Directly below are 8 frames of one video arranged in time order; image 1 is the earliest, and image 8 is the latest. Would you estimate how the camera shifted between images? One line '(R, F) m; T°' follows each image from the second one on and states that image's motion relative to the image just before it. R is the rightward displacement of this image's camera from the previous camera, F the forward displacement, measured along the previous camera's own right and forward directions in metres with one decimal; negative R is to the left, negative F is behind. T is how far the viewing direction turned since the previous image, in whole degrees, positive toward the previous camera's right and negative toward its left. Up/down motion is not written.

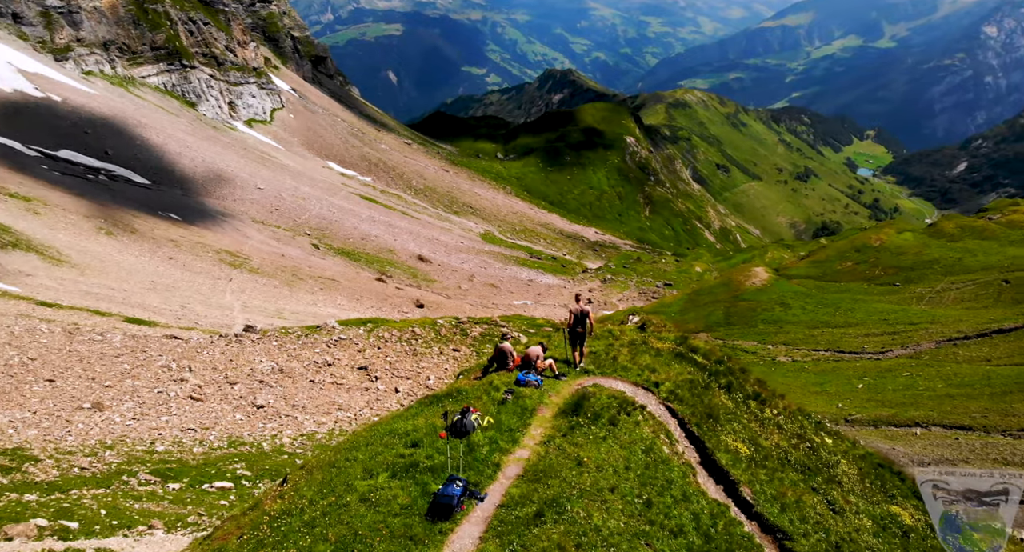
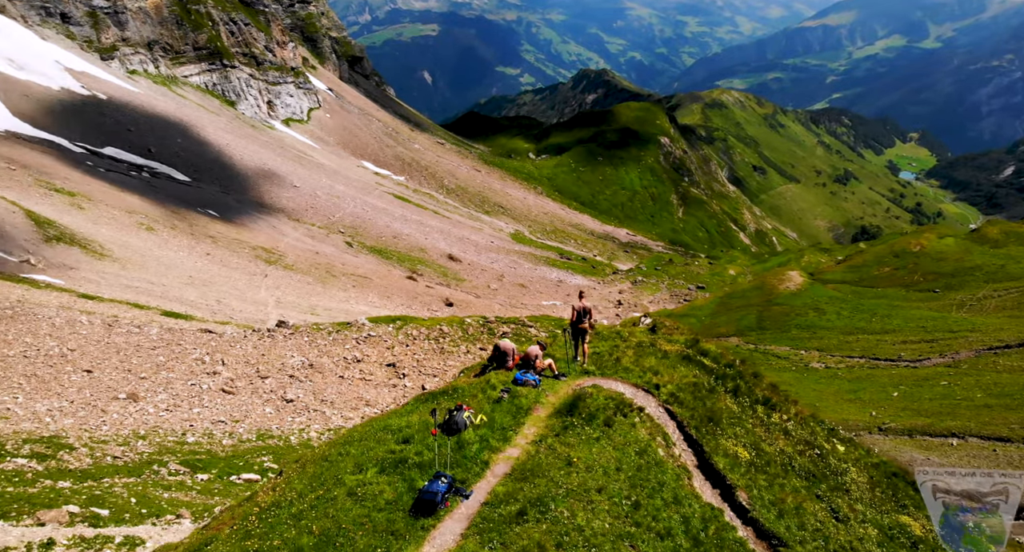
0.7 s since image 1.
(+0.3, 0.0) m; -3°
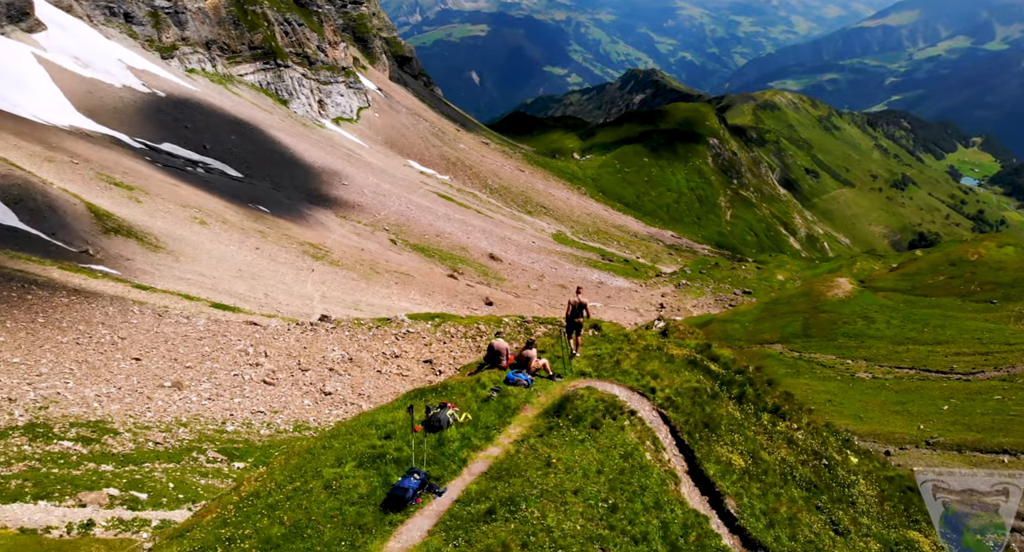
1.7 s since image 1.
(+0.4, 0.0) m; -4°
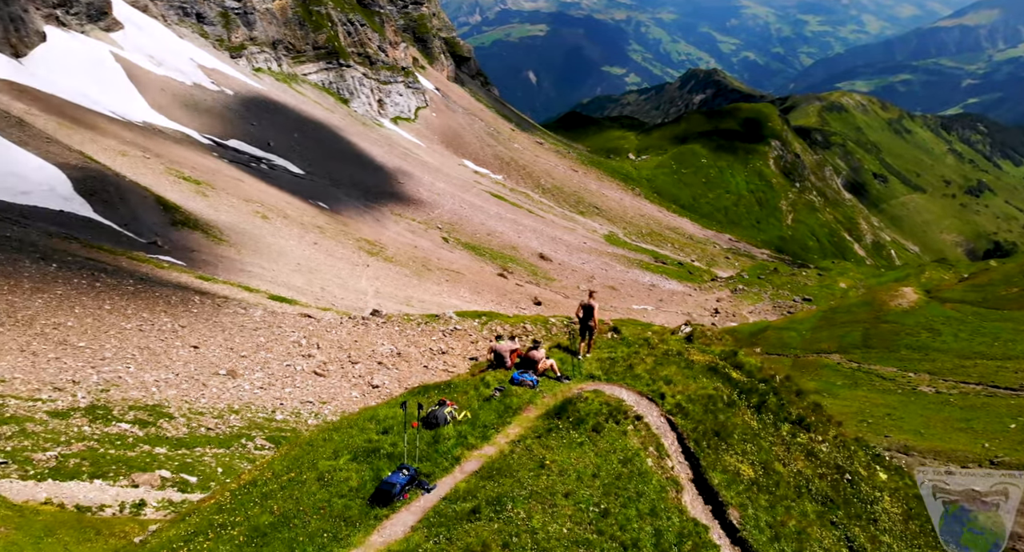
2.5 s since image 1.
(+0.4, 0.0) m; -4°
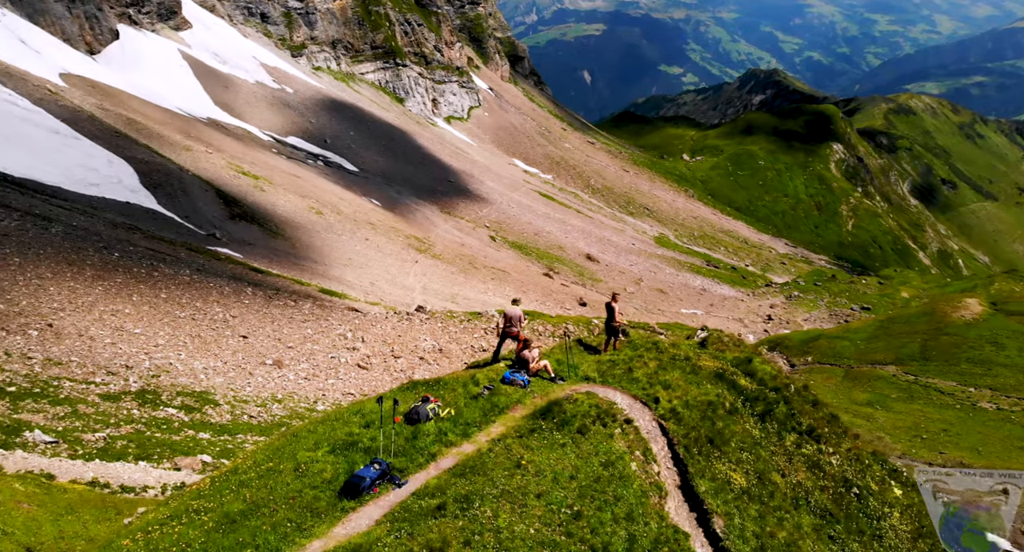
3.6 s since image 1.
(+0.5, 0.0) m; -4°
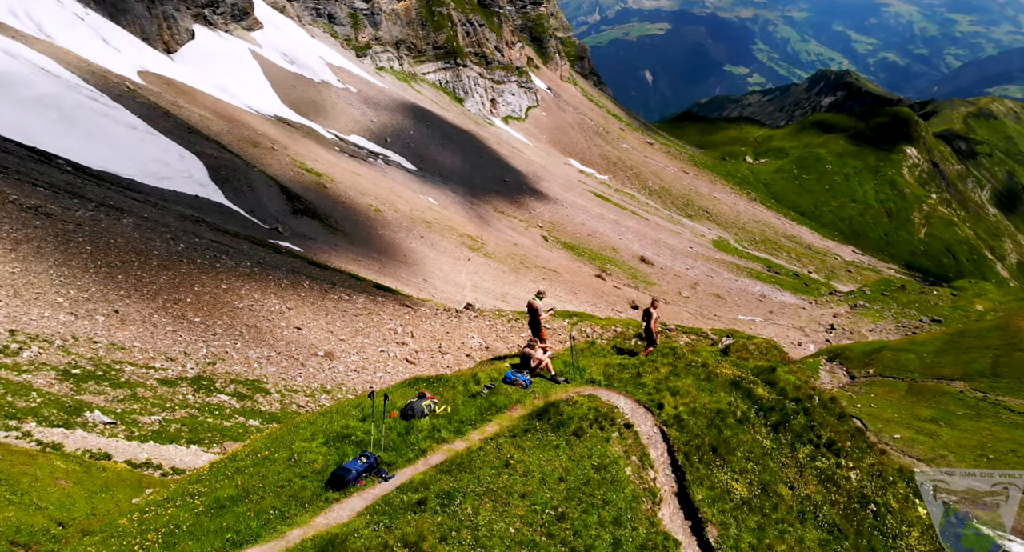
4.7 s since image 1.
(+0.5, 0.0) m; -4°
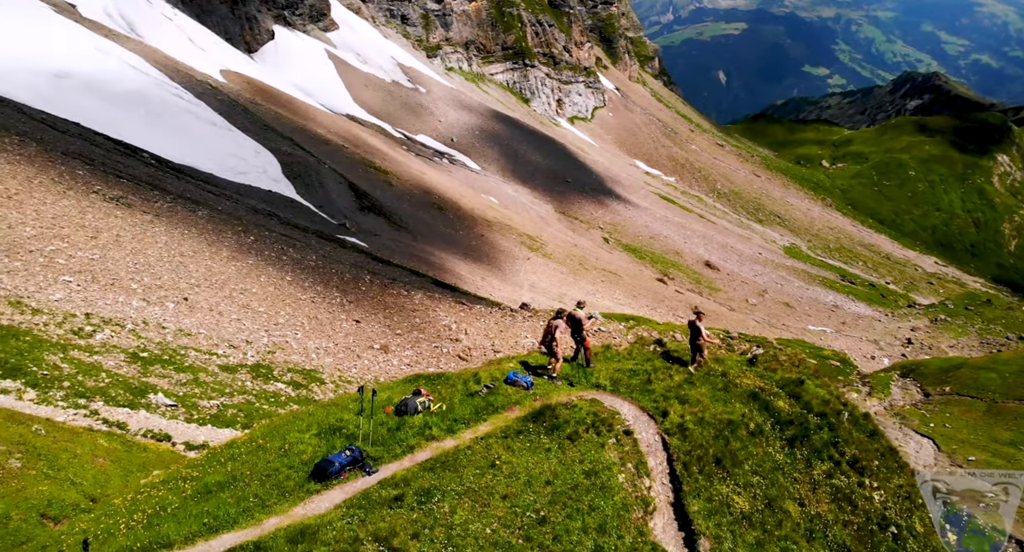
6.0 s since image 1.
(+0.5, 0.0) m; -5°
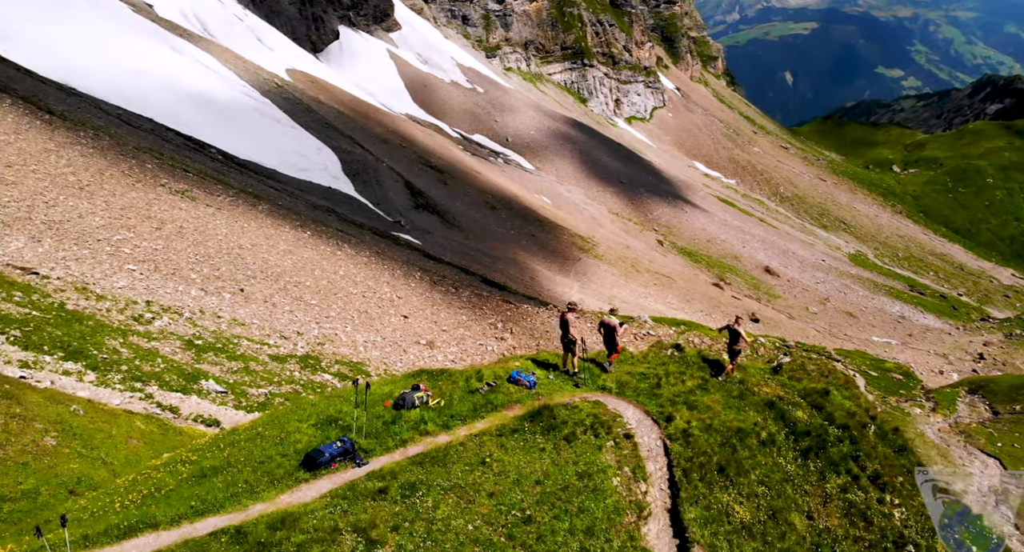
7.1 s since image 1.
(+0.4, 0.0) m; -4°
